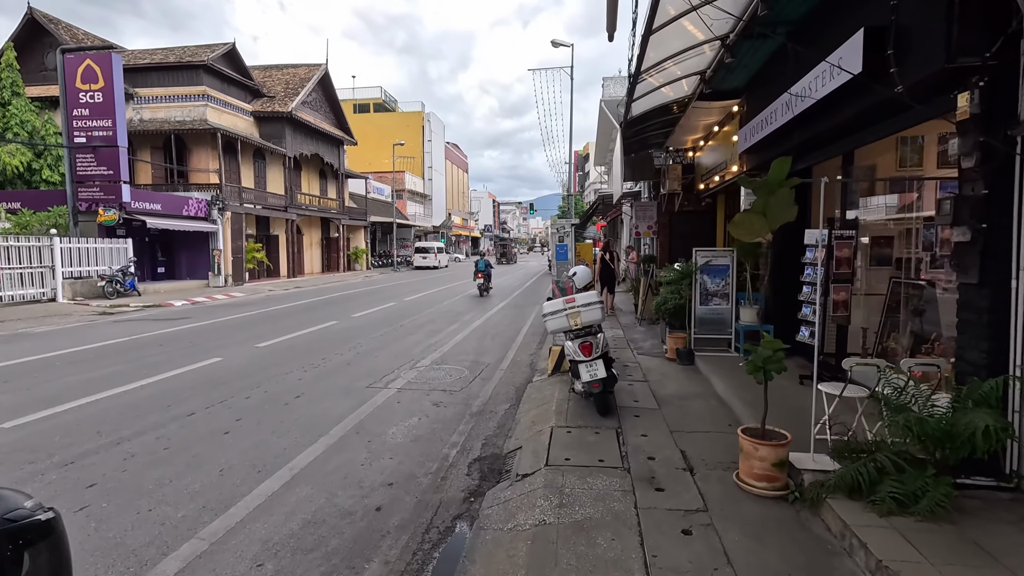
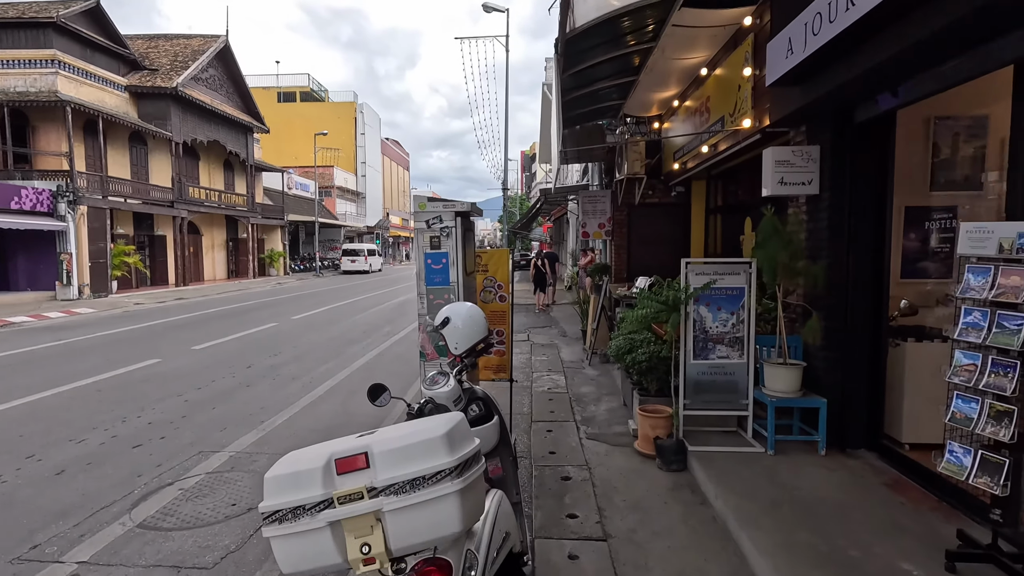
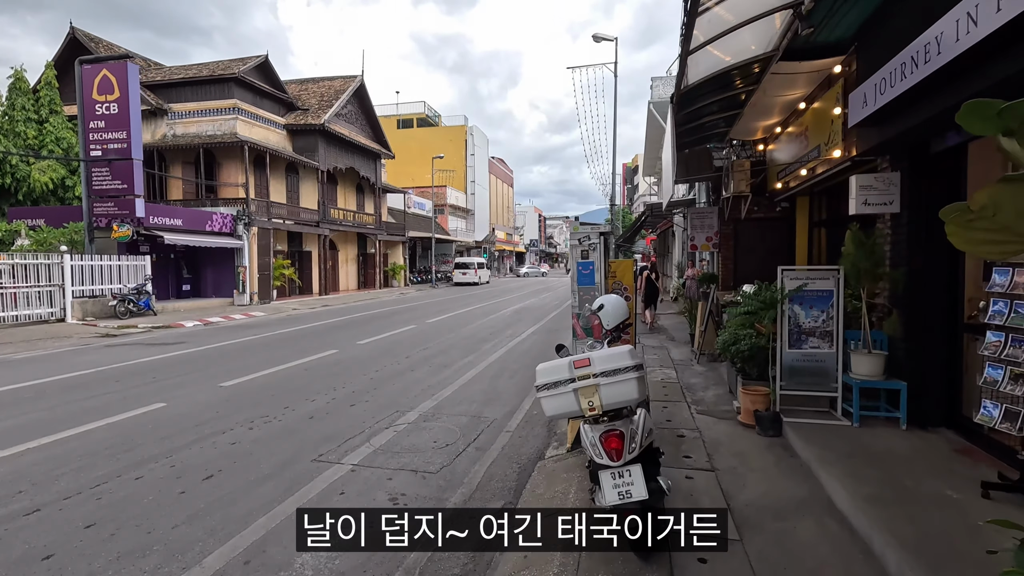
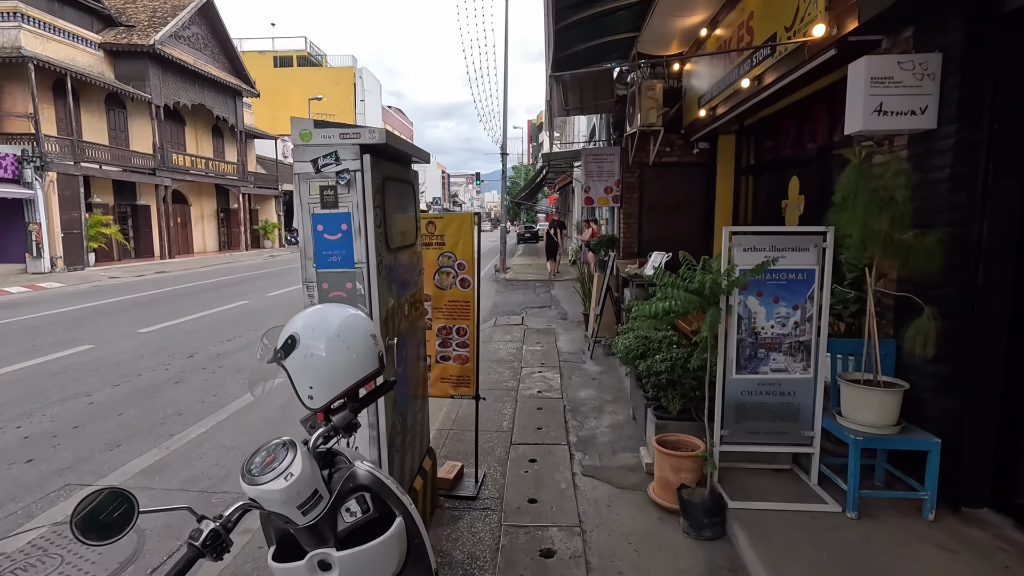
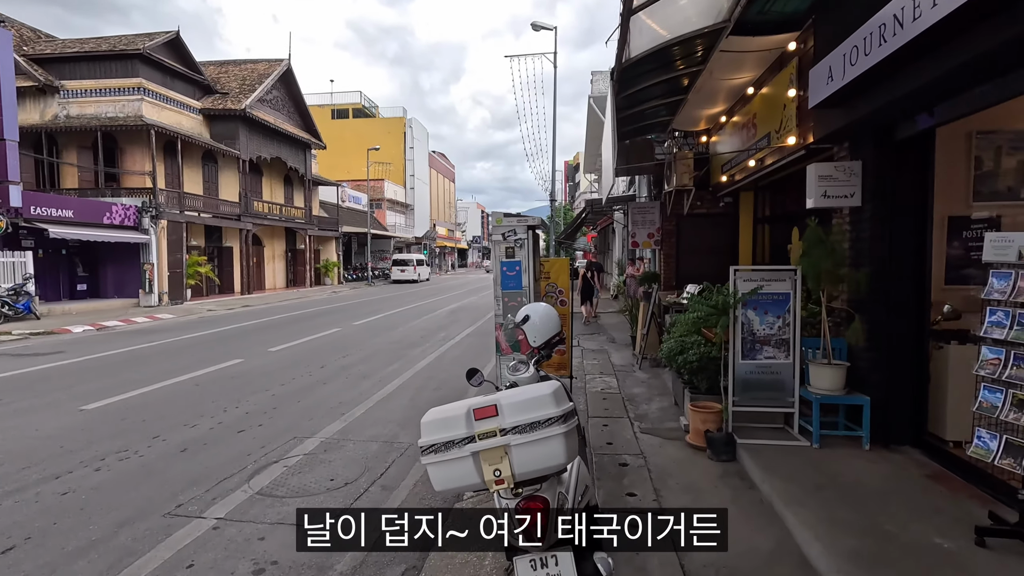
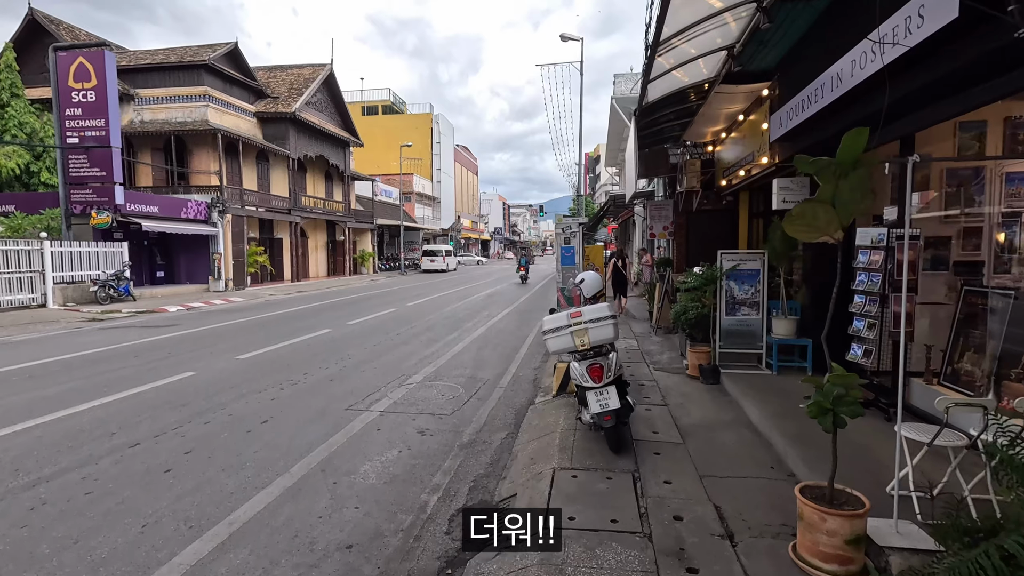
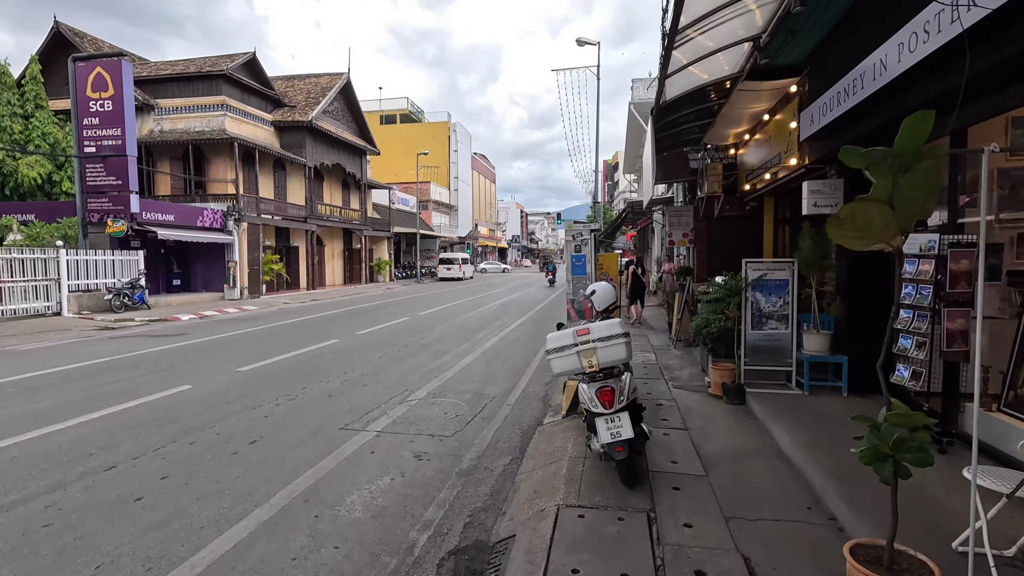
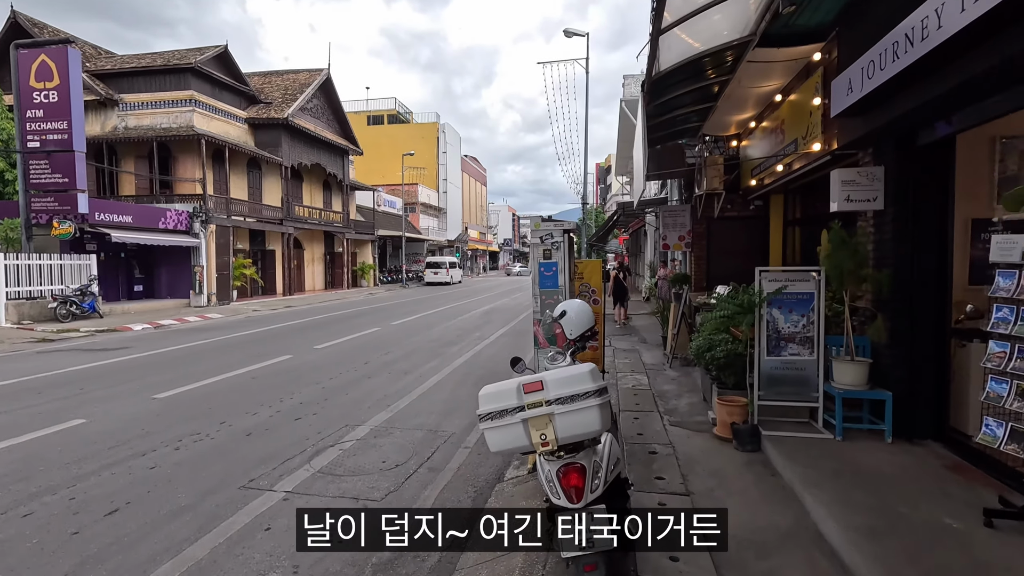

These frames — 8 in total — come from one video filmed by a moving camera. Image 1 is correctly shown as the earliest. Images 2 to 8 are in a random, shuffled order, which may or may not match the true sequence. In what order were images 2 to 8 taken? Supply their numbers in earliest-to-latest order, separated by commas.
6, 7, 3, 8, 5, 2, 4
